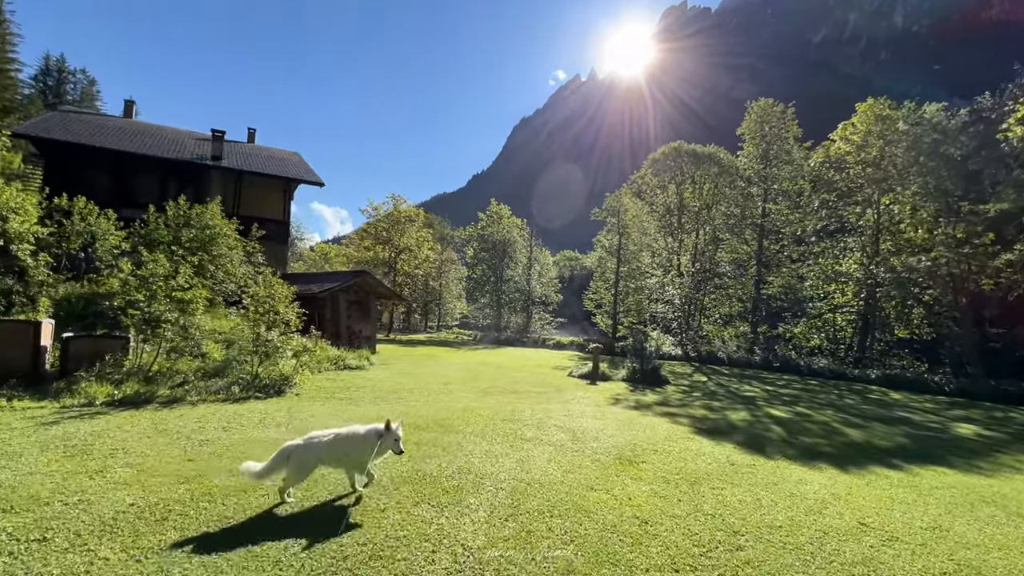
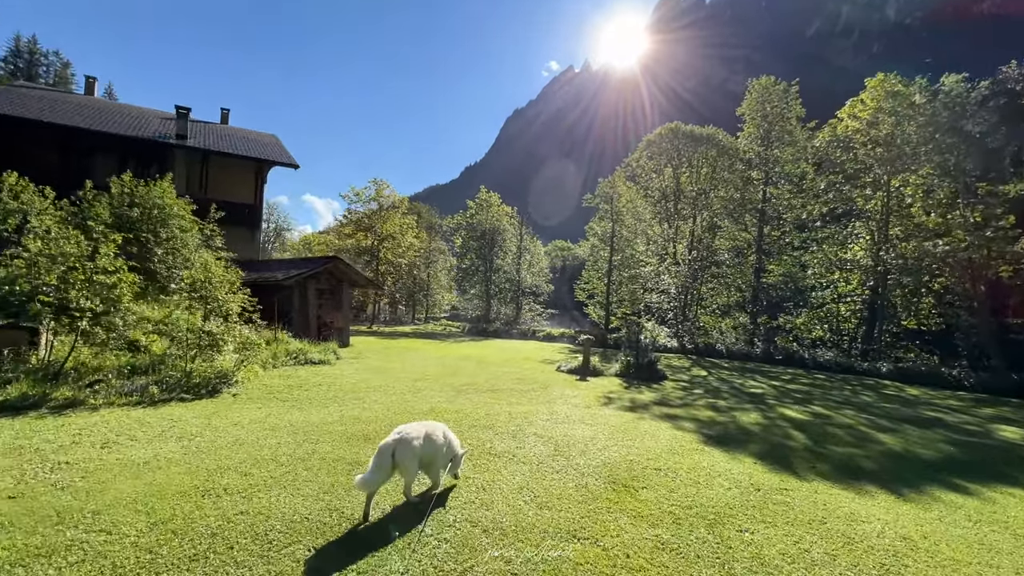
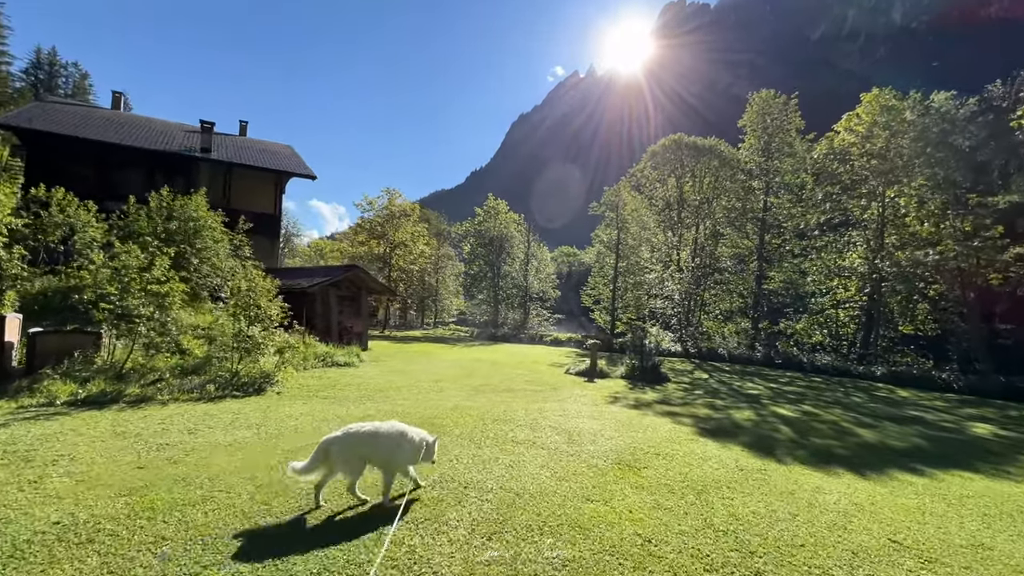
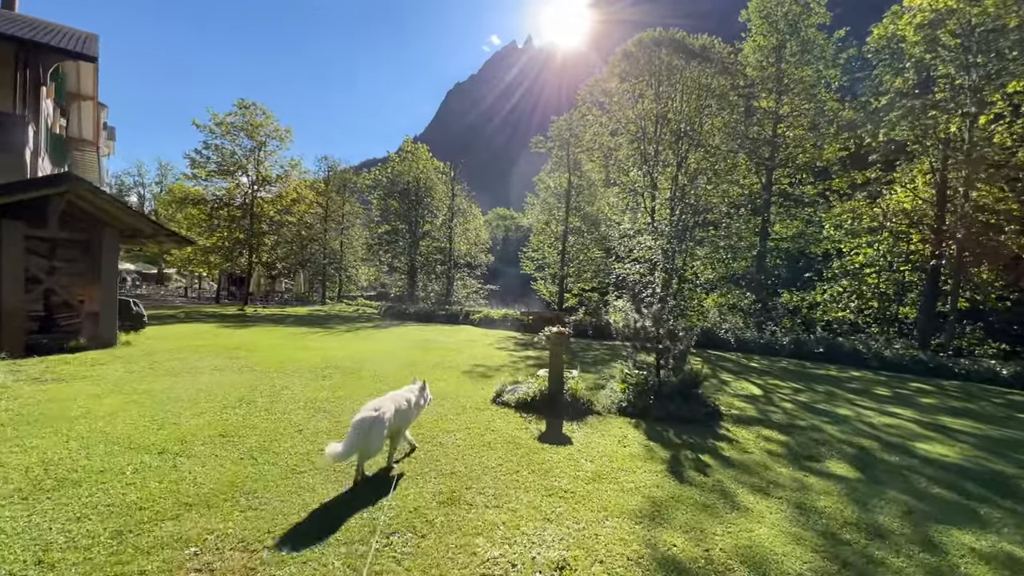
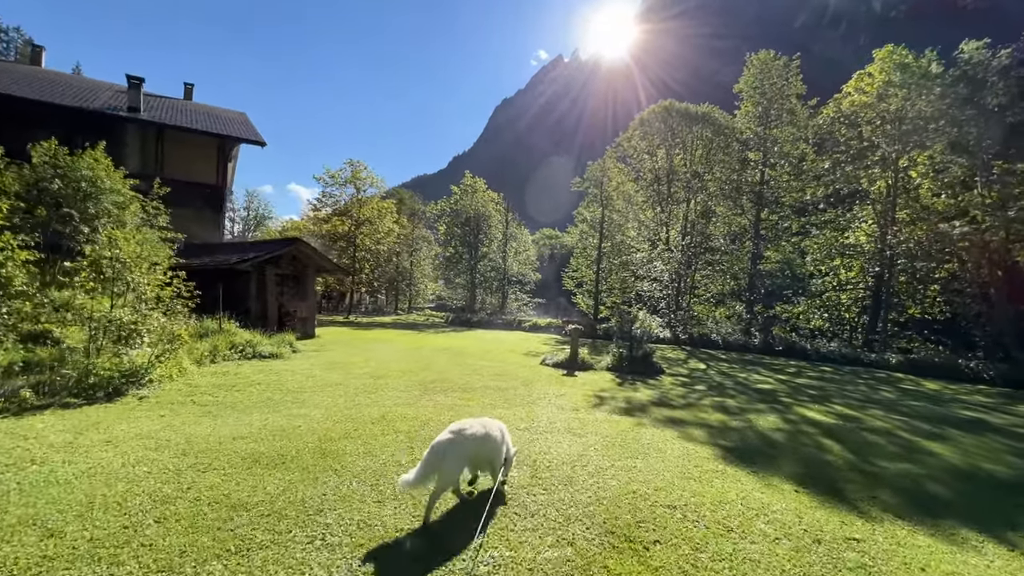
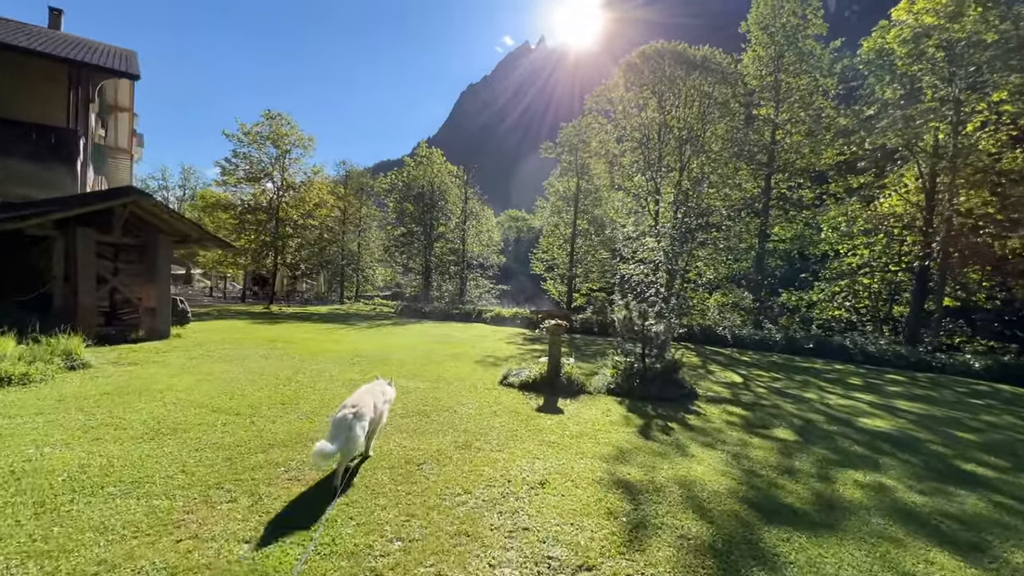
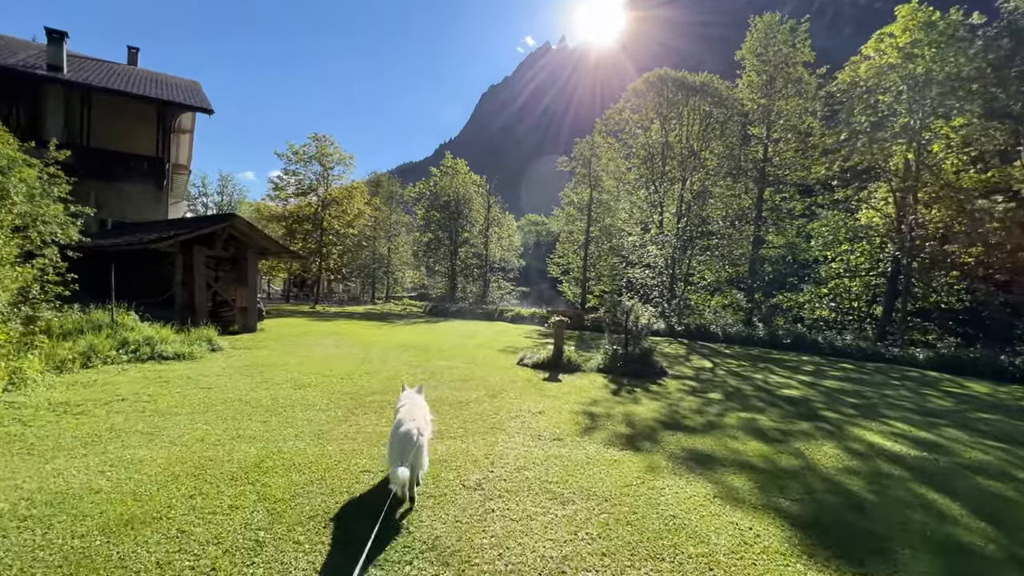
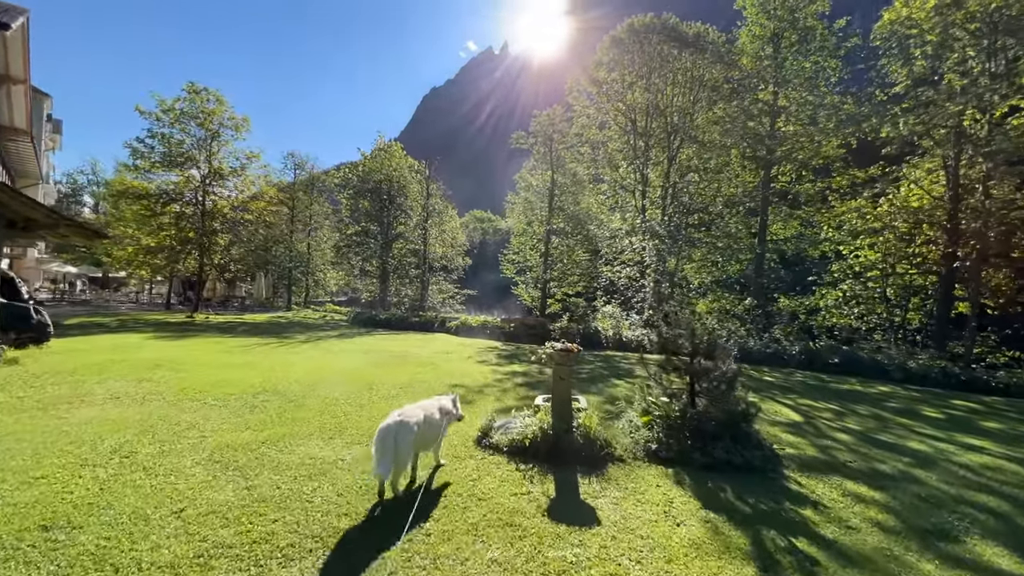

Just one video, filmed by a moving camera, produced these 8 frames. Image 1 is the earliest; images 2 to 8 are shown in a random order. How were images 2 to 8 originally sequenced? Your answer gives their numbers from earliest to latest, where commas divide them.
3, 2, 5, 7, 6, 4, 8
